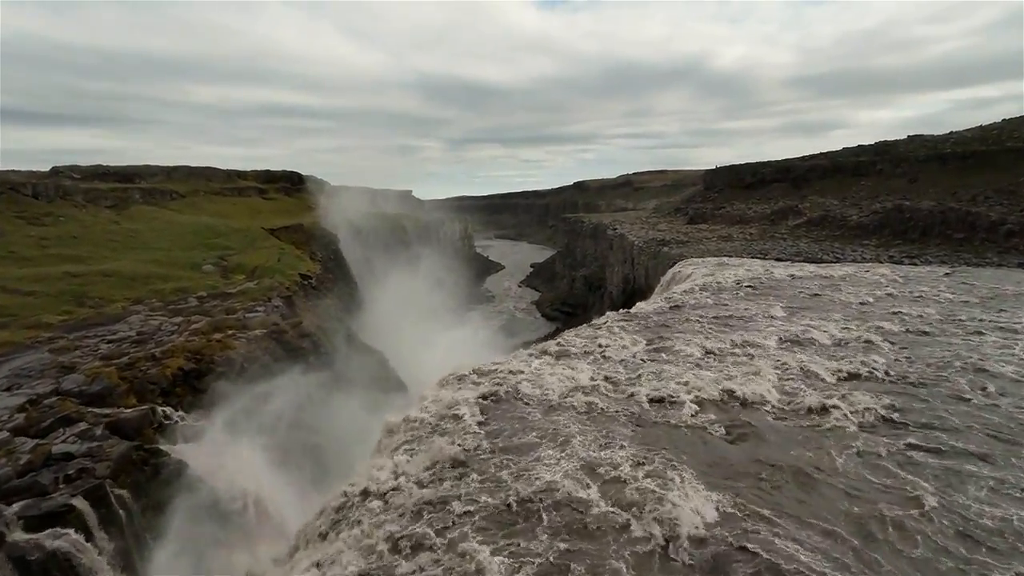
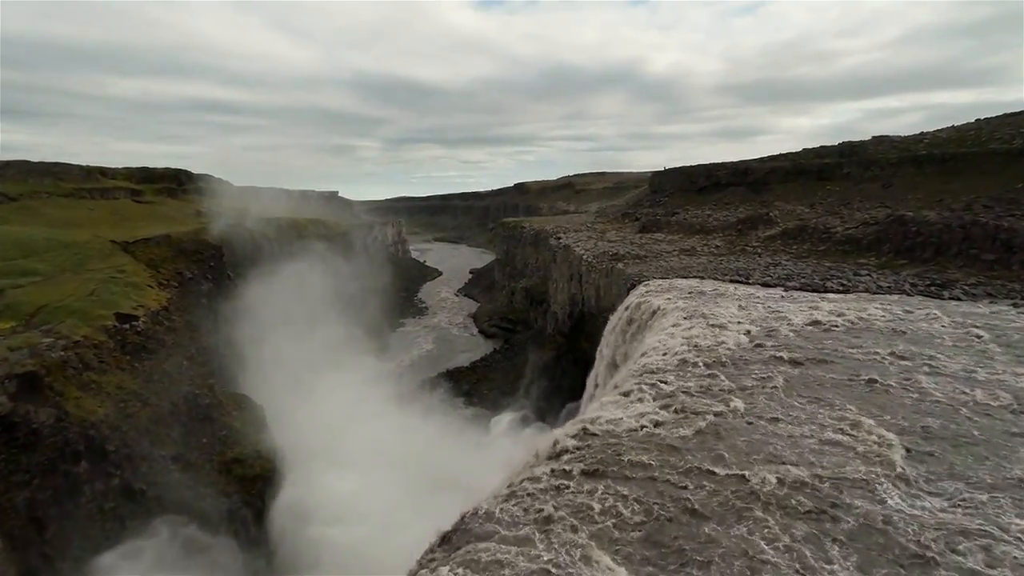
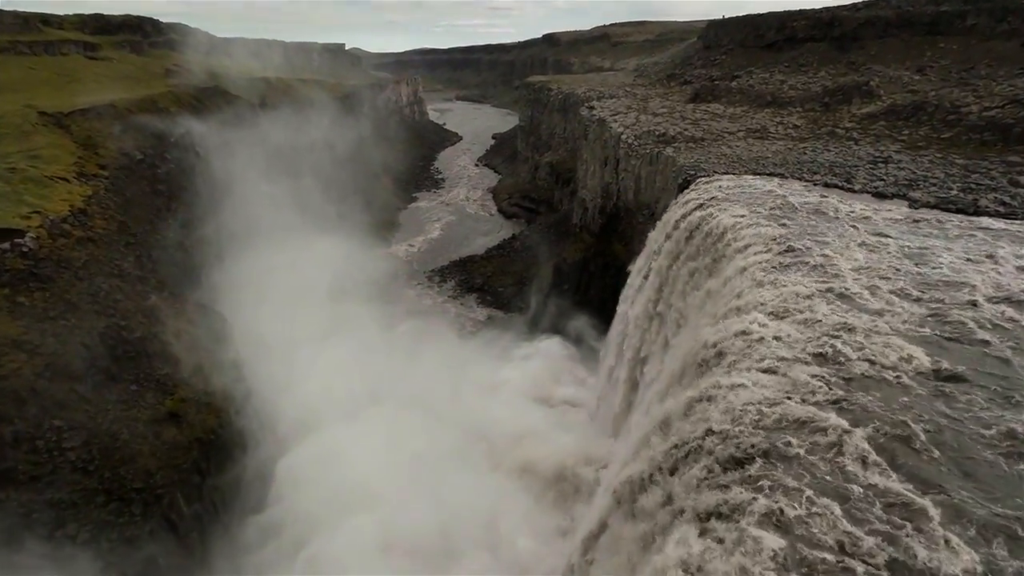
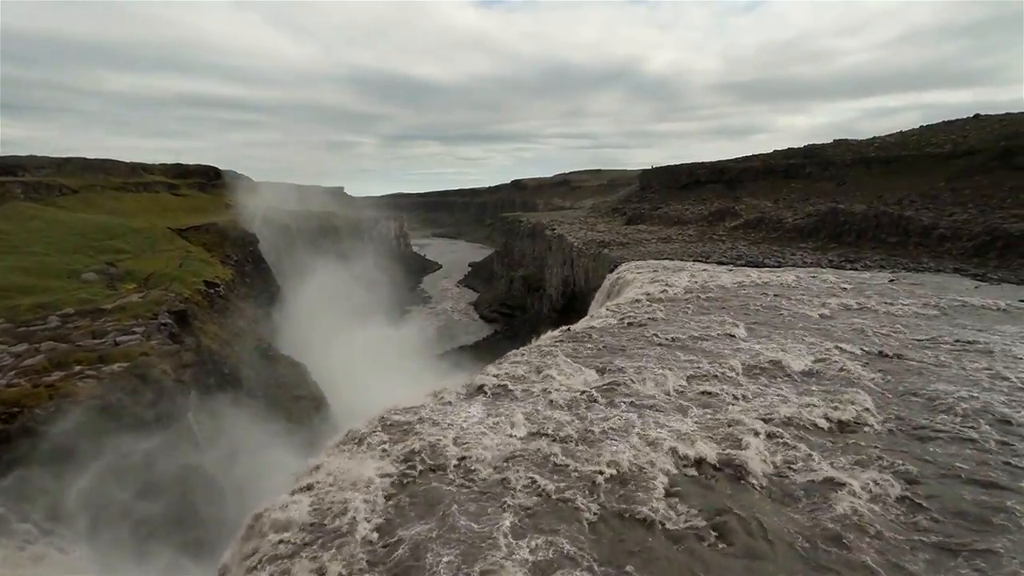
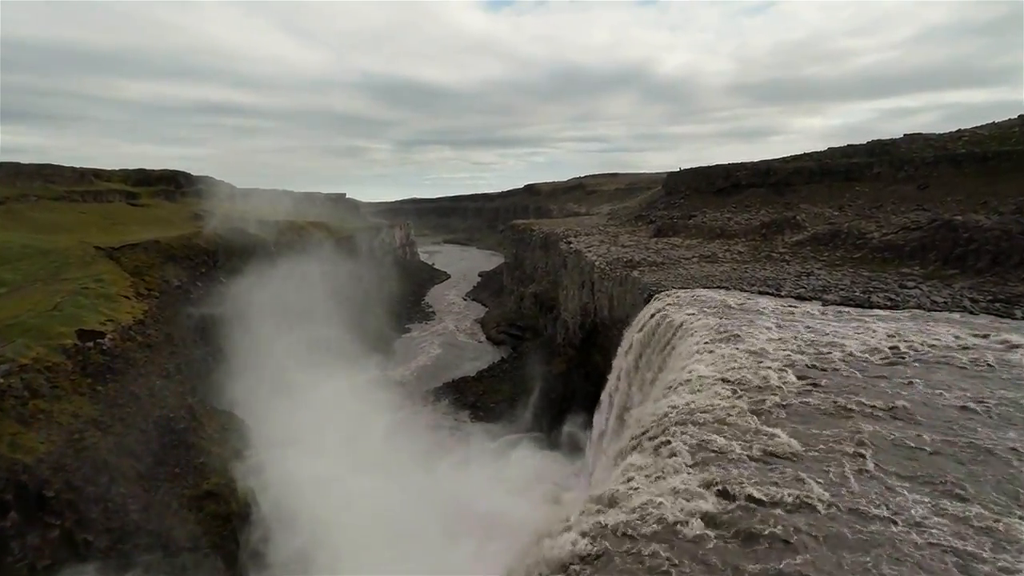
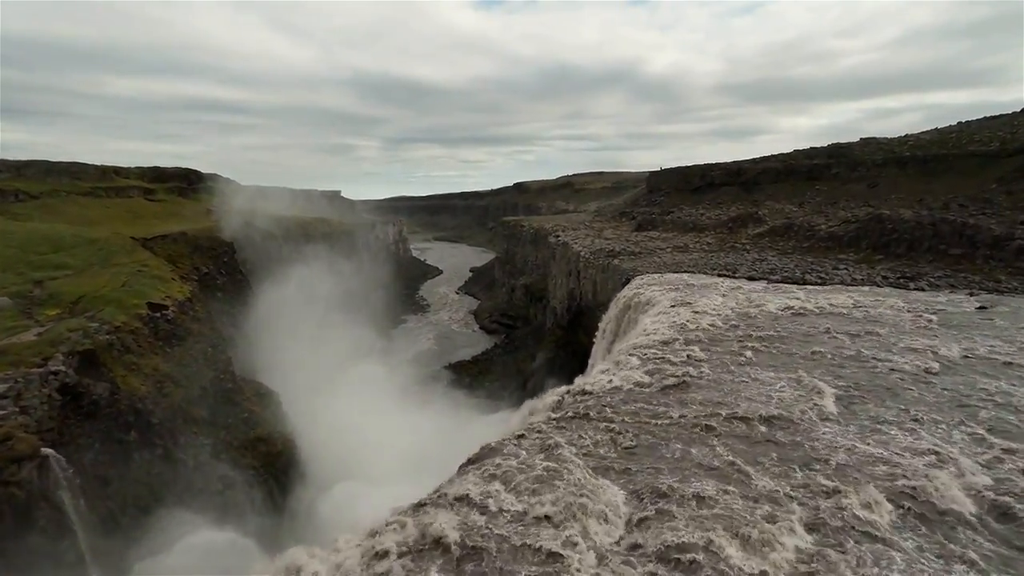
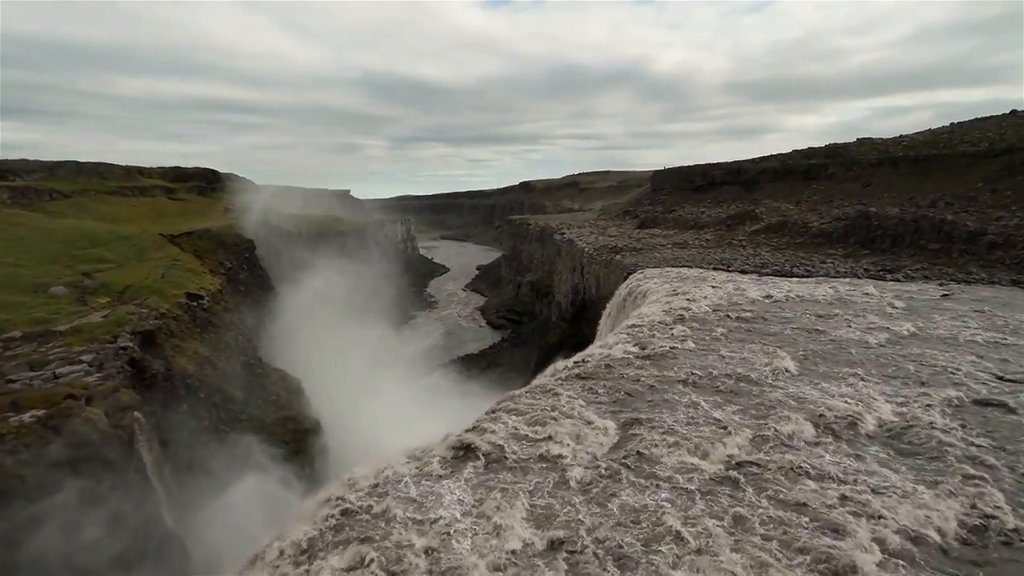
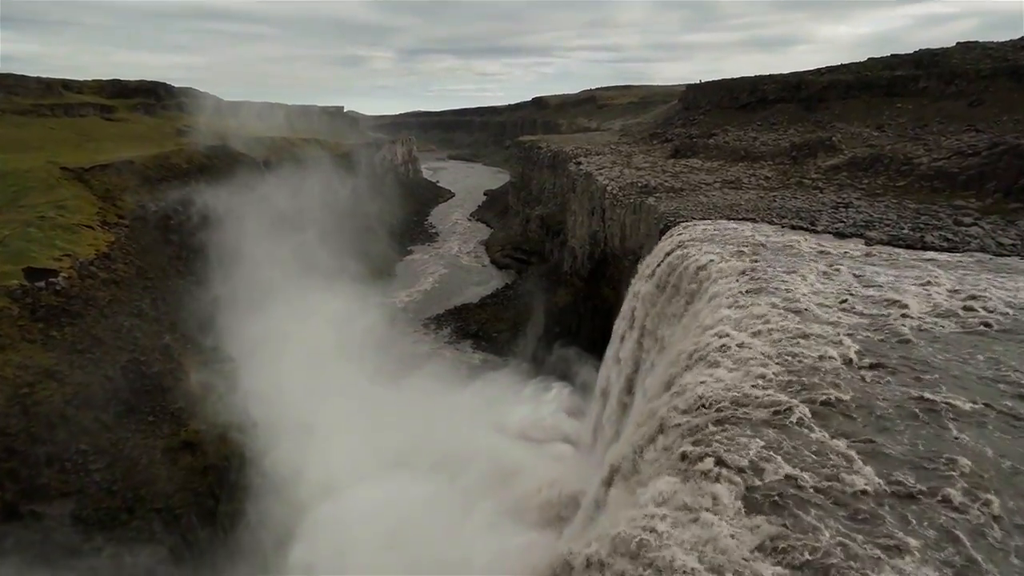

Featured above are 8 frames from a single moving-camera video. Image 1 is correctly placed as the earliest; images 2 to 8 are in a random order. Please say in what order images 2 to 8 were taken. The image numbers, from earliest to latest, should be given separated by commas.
4, 7, 6, 2, 5, 8, 3
